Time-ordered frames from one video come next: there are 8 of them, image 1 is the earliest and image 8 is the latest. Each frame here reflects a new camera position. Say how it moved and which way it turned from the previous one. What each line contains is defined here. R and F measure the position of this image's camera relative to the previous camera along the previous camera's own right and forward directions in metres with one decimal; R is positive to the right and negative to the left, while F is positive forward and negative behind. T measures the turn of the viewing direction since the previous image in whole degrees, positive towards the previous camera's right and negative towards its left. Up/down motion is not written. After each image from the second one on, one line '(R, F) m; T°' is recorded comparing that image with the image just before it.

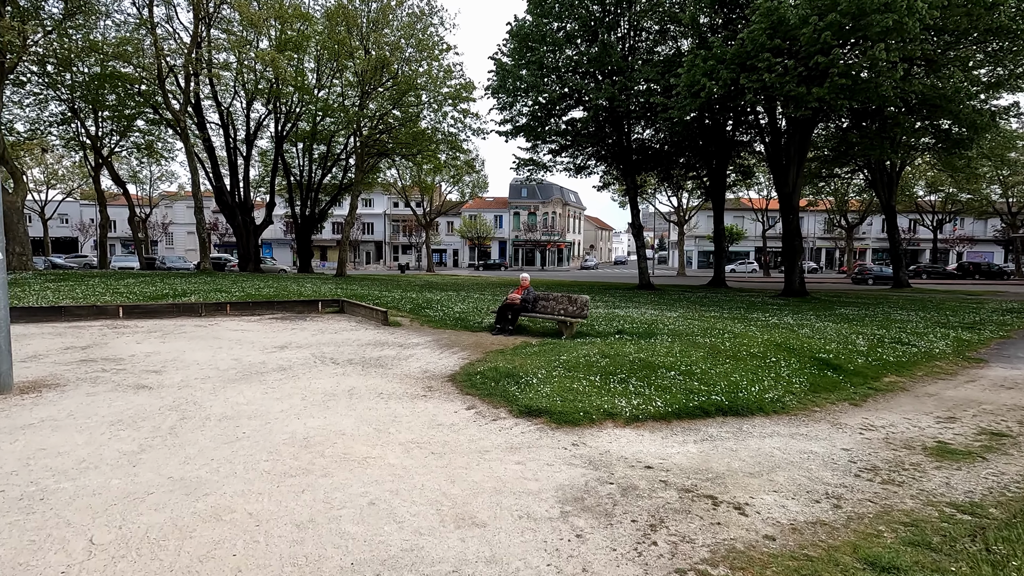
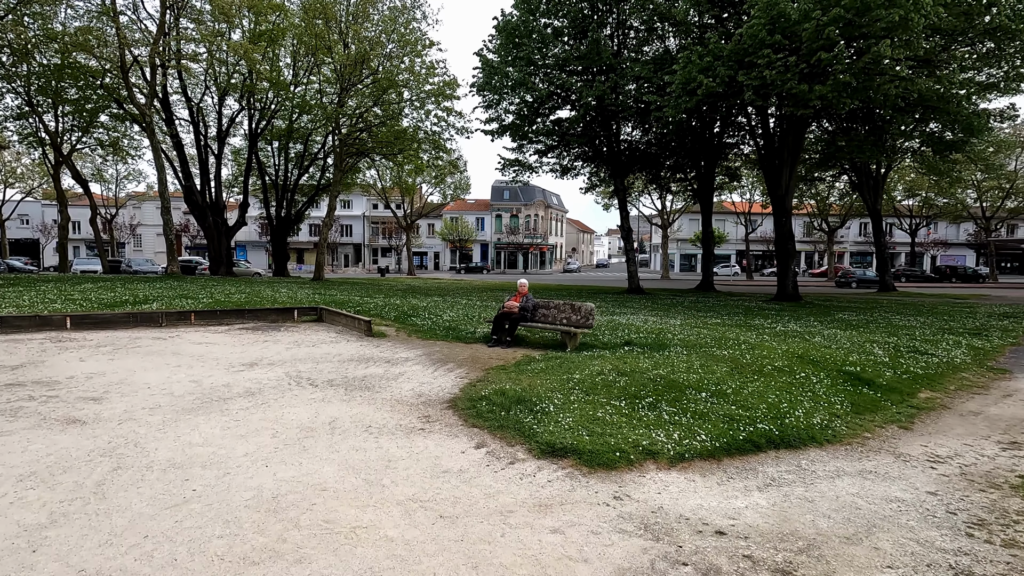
(-0.4, +1.1) m; +2°
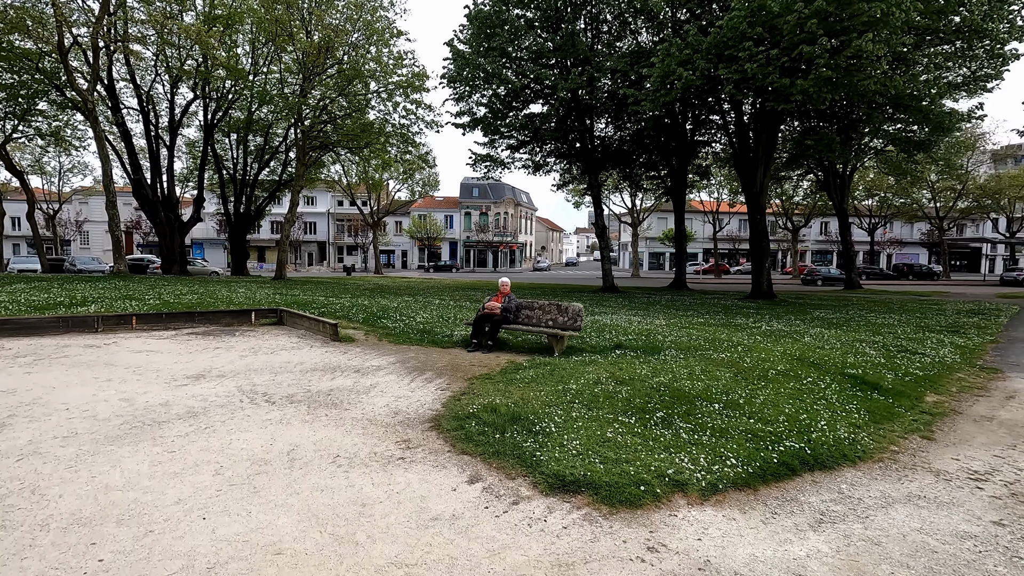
(-0.3, +0.9) m; +3°
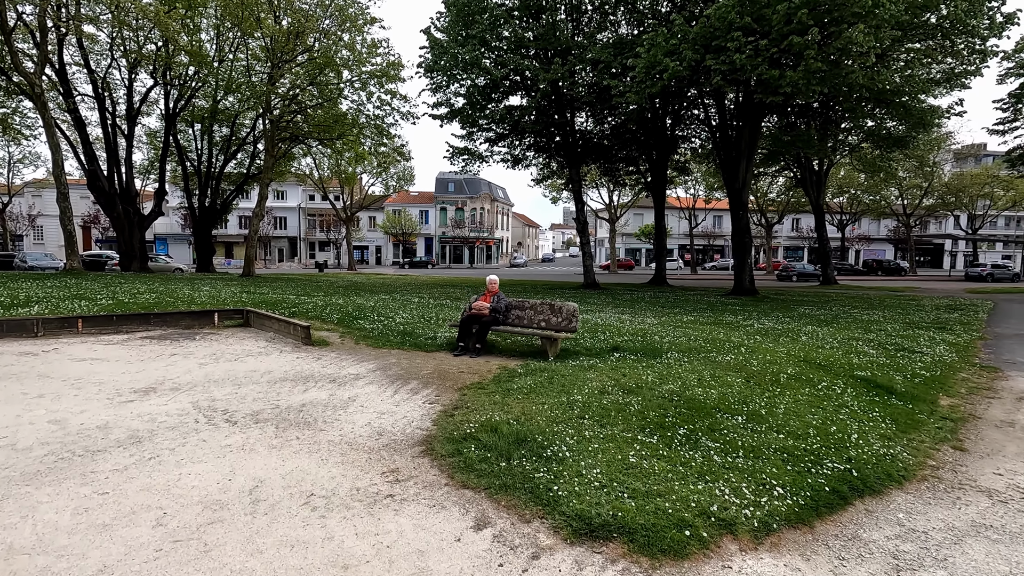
(-0.3, +0.8) m; +3°
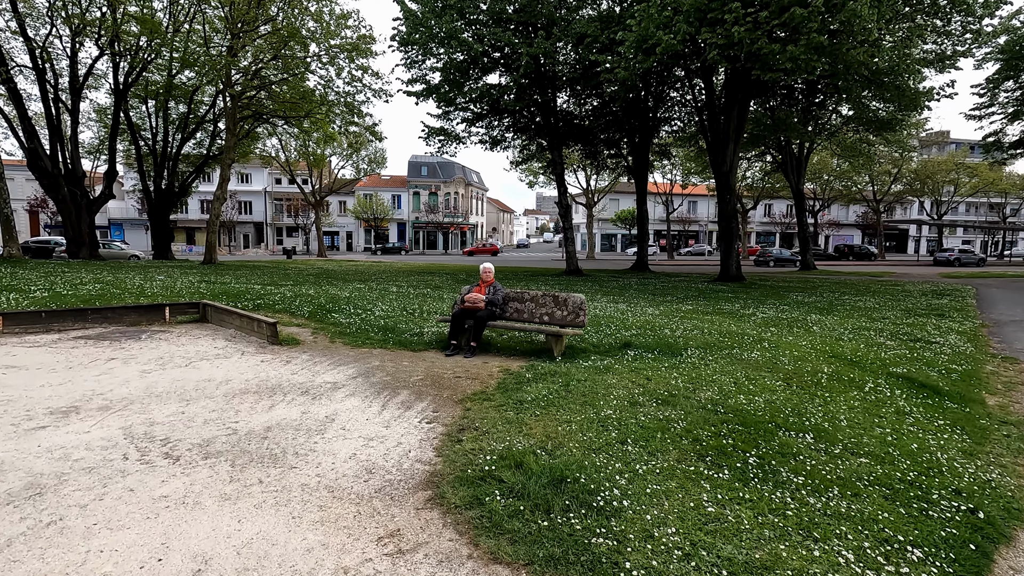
(-0.4, +1.1) m; +3°
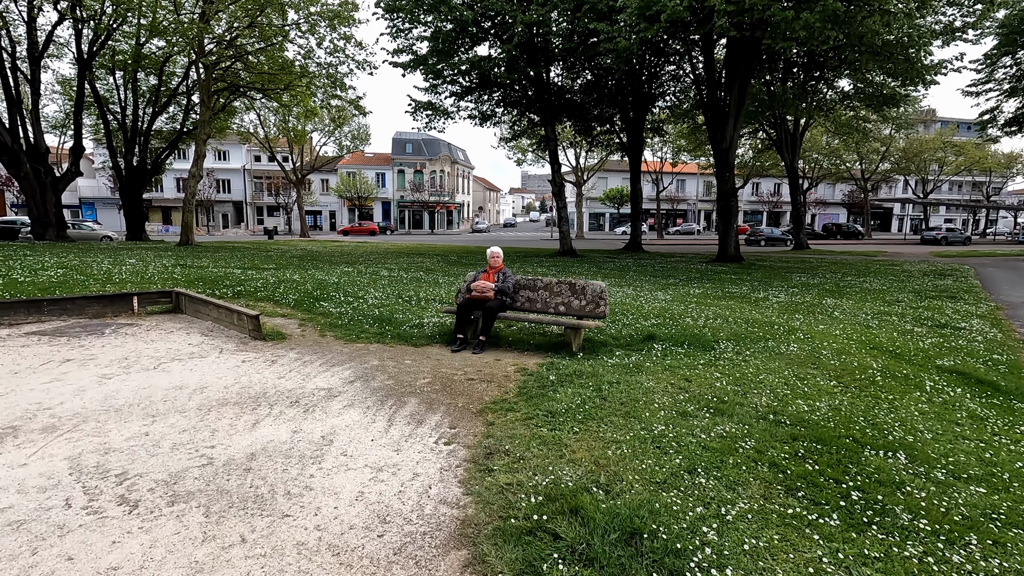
(-0.4, +0.9) m; +2°
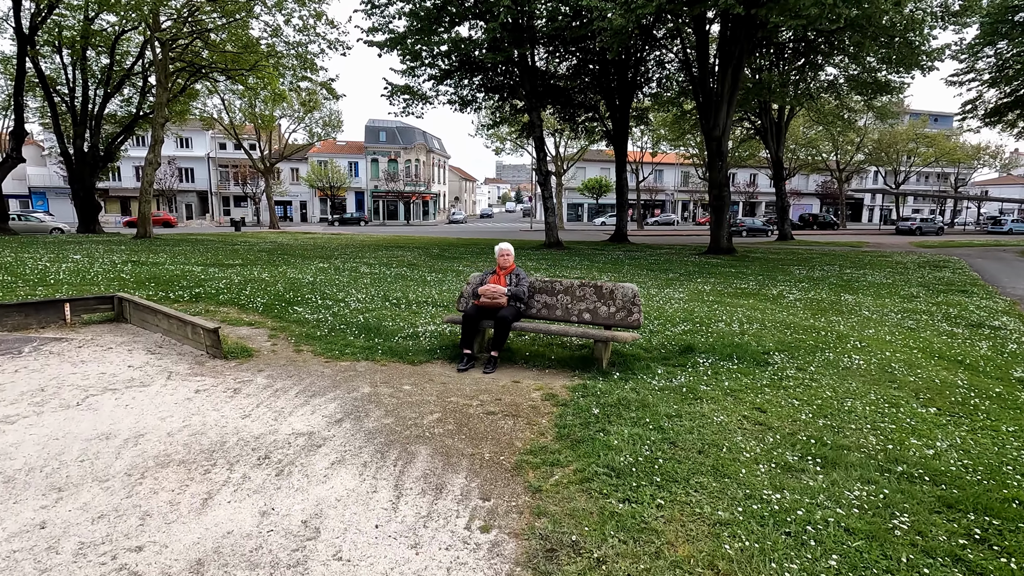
(-0.5, +1.2) m; +3°
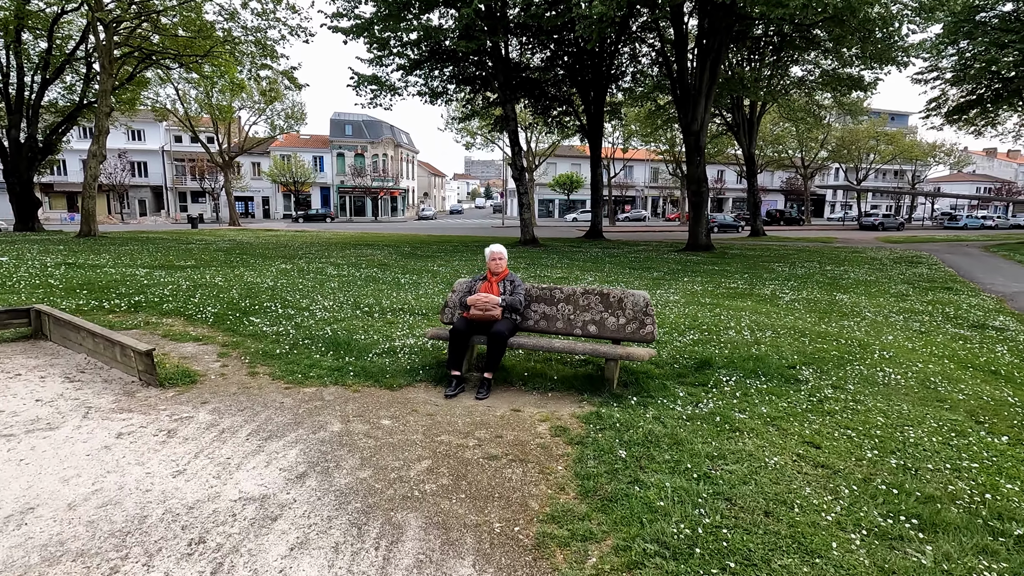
(-0.2, +0.9) m; +3°
